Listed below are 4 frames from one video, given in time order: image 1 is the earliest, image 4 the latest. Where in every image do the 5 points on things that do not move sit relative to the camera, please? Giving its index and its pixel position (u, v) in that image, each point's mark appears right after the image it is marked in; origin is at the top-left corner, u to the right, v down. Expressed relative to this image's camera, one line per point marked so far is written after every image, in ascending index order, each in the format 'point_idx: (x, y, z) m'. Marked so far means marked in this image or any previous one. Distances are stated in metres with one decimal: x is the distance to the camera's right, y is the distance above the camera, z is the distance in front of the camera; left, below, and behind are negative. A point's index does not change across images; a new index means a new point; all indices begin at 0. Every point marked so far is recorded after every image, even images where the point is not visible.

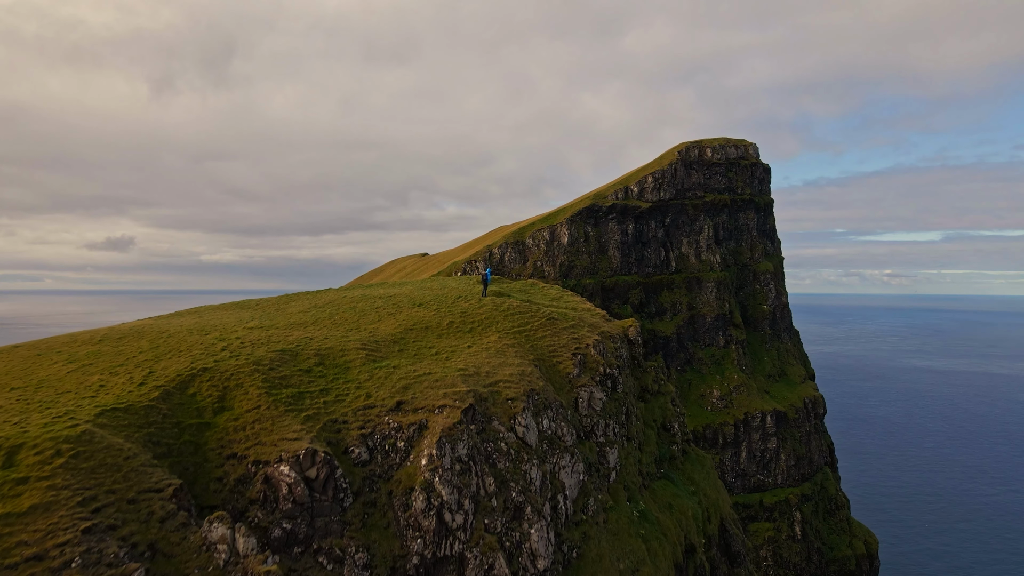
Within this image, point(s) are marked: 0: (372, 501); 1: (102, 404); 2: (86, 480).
0: (-5.6, -8.5, +19.3) m
1: (-16.3, -4.6, +19.1) m
2: (-13.9, -6.3, +15.7) m
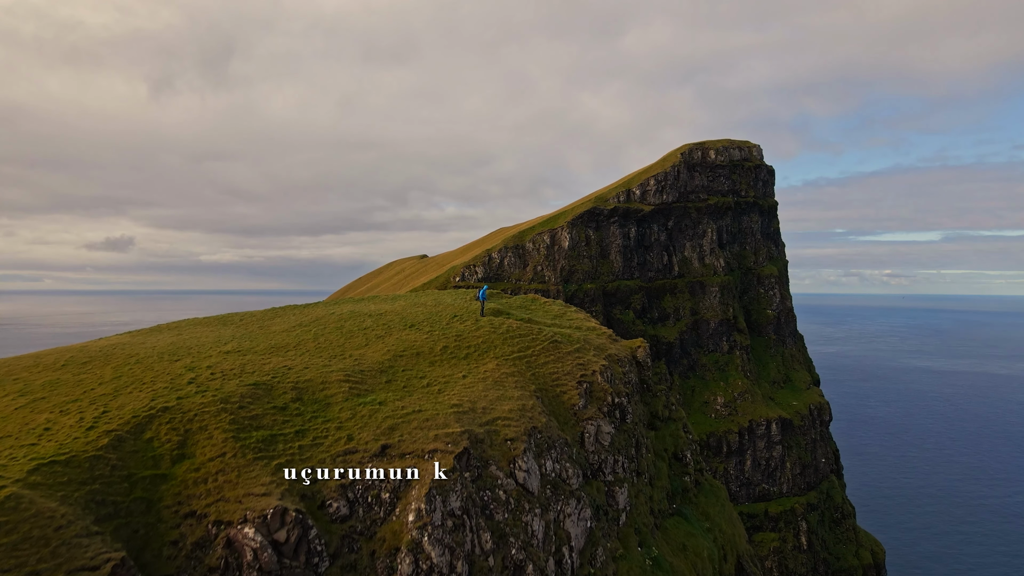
0: (-5.6, -9.7, +16.9) m
1: (-16.3, -5.8, +16.6) m
2: (-13.9, -7.5, +13.2) m
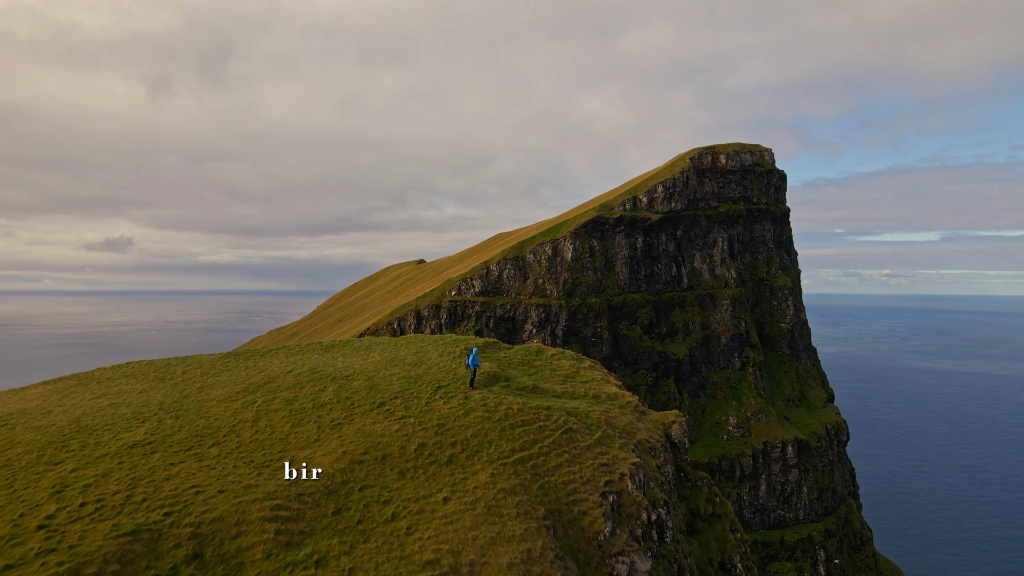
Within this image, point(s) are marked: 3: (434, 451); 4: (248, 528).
0: (-5.6, -12.8, +10.0) m
1: (-16.3, -8.9, +9.7) m
2: (-13.9, -10.6, +6.3) m
3: (-3.2, -6.4, +19.4) m
4: (-8.4, -7.6, +15.3) m
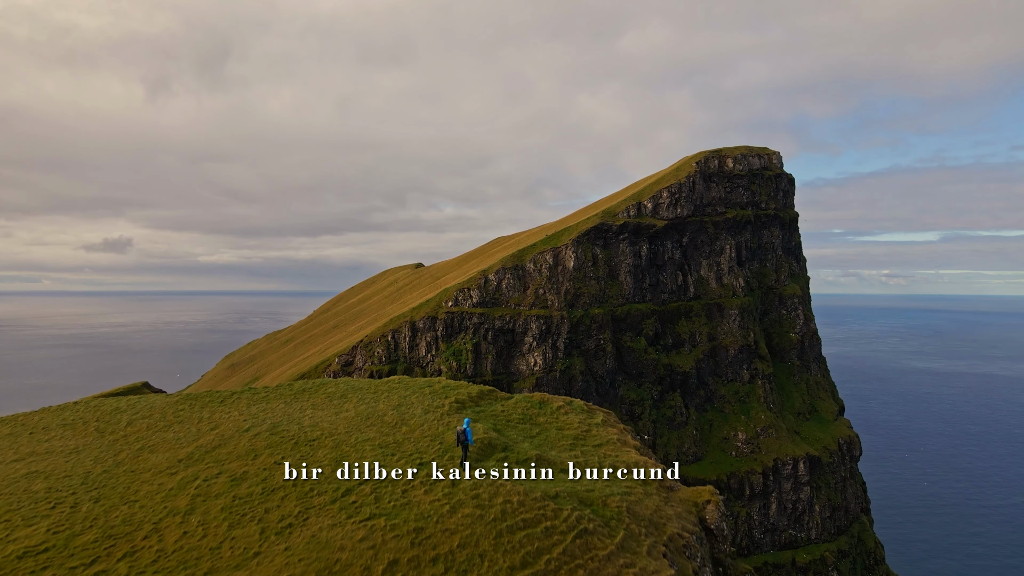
0: (-5.6, -14.9, +5.4) m
1: (-16.3, -11.0, +5.1) m
2: (-13.9, -12.7, +1.7) m
3: (-3.2, -8.6, +14.8) m
4: (-8.4, -9.7, +10.7) m
